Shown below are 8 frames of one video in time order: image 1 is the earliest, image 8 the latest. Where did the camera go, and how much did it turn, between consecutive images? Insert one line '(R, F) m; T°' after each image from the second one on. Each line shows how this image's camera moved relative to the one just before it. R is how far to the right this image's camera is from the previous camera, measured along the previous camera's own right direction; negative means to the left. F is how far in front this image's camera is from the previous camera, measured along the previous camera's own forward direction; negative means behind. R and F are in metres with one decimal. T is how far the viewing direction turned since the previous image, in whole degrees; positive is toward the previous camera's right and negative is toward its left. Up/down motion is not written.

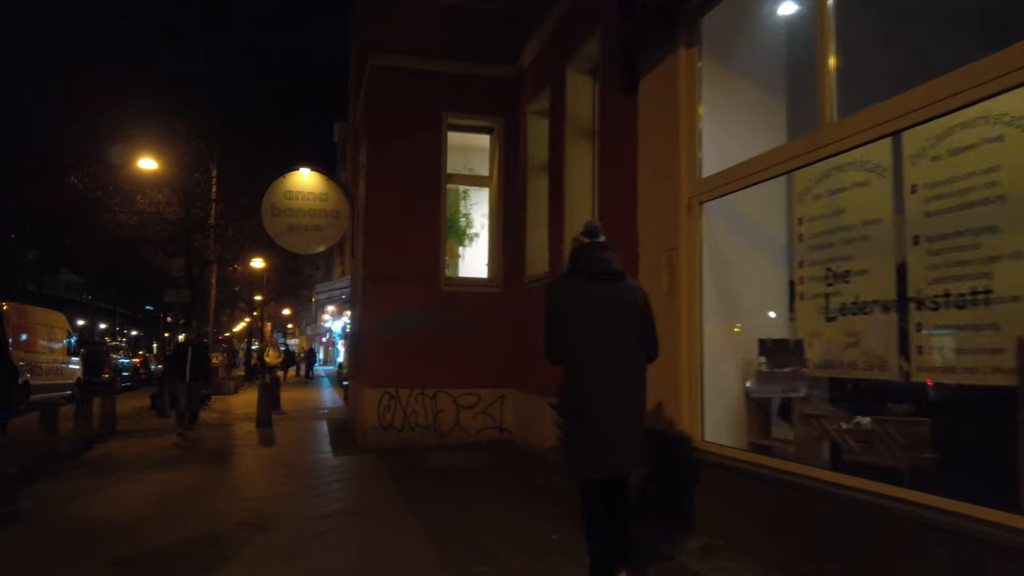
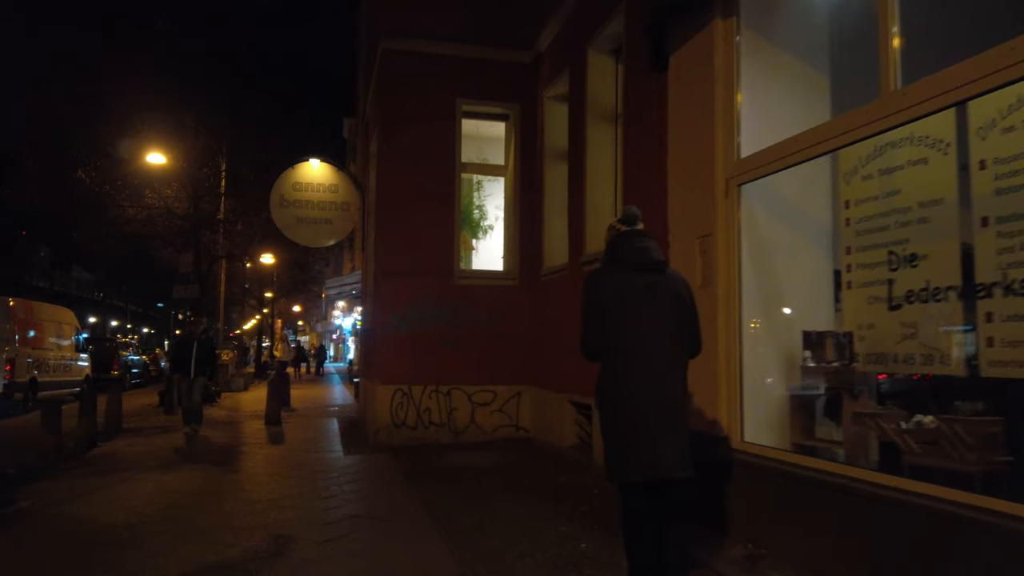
(-0.1, +0.5) m; -1°
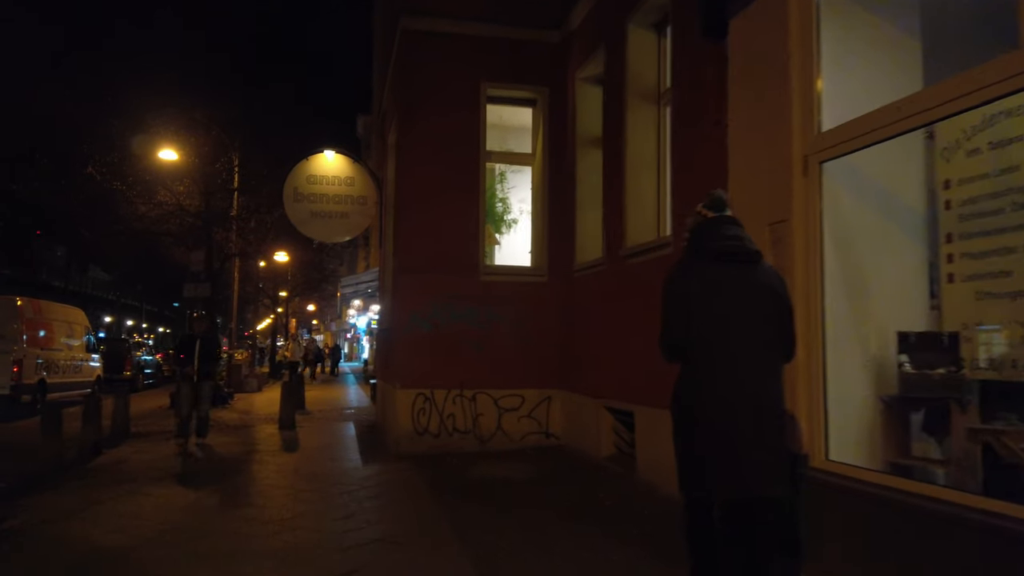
(-0.2, +0.8) m; -1°
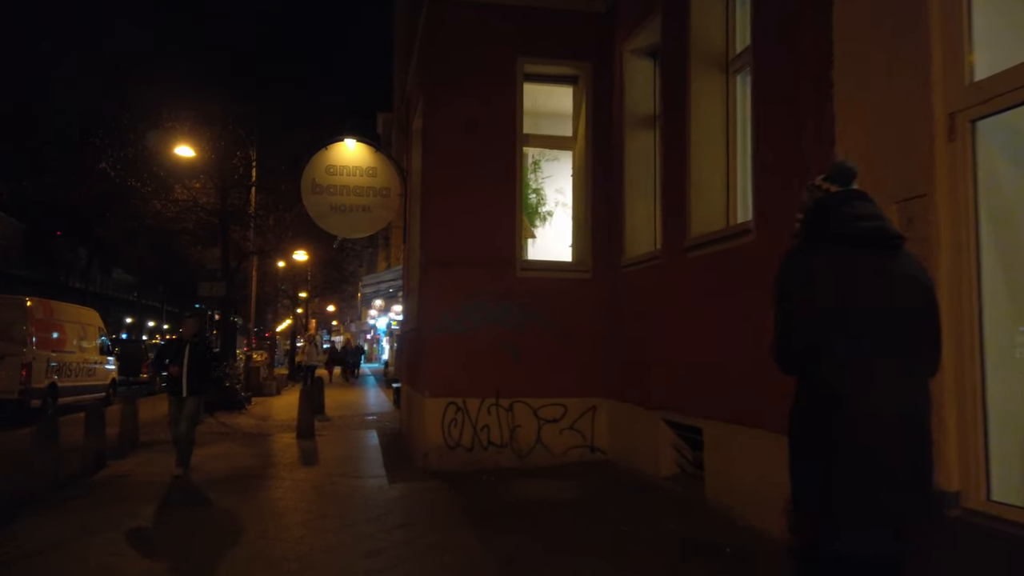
(-0.3, +1.0) m; -1°
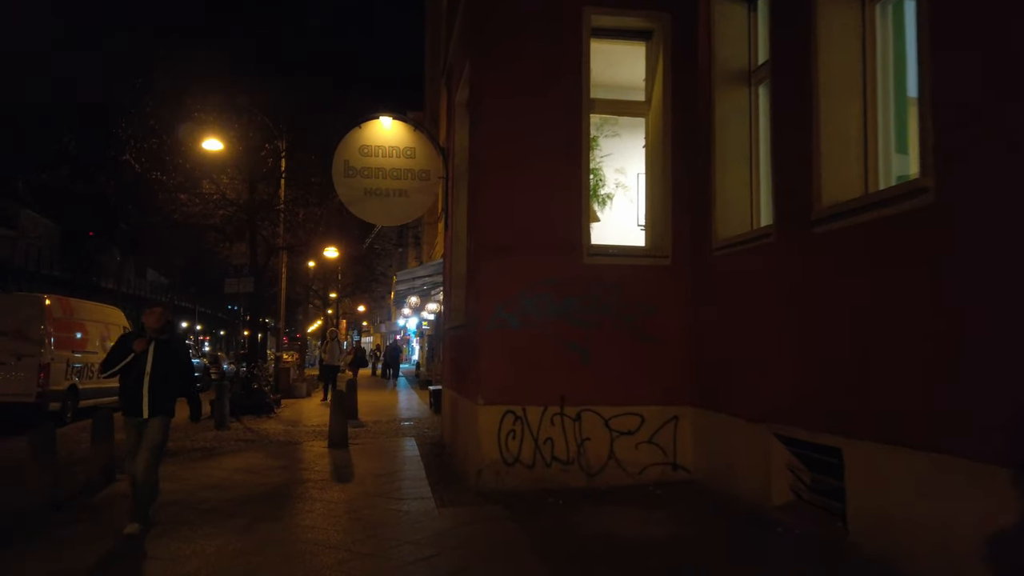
(-0.4, +1.4) m; -2°
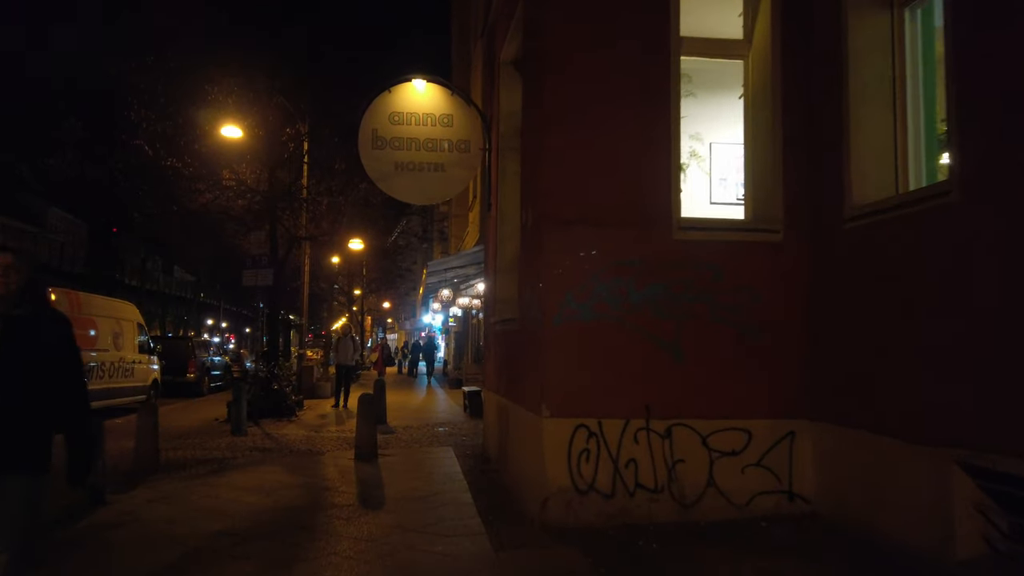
(-0.4, +1.6) m; -2°
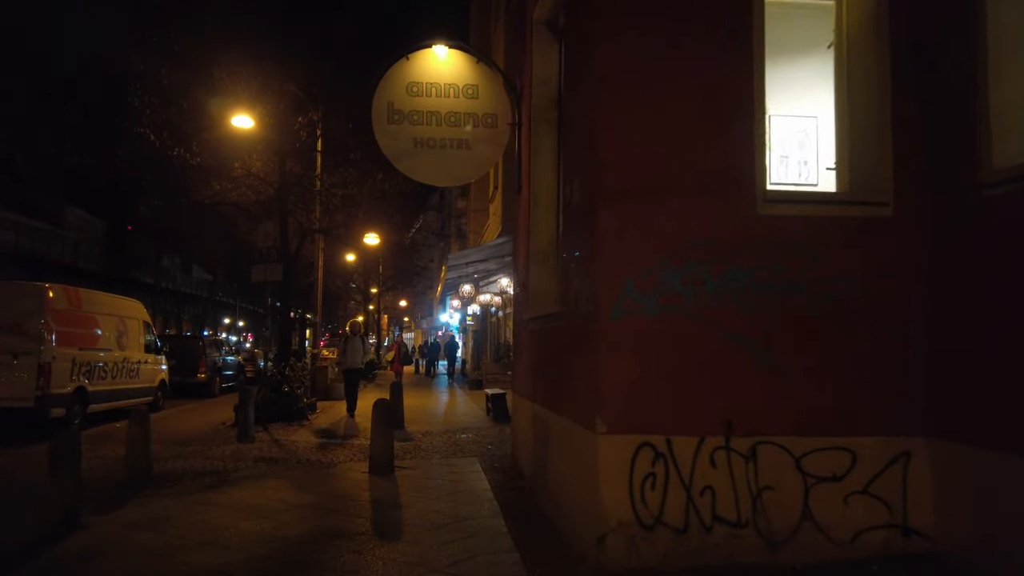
(-0.2, +1.2) m; -1°
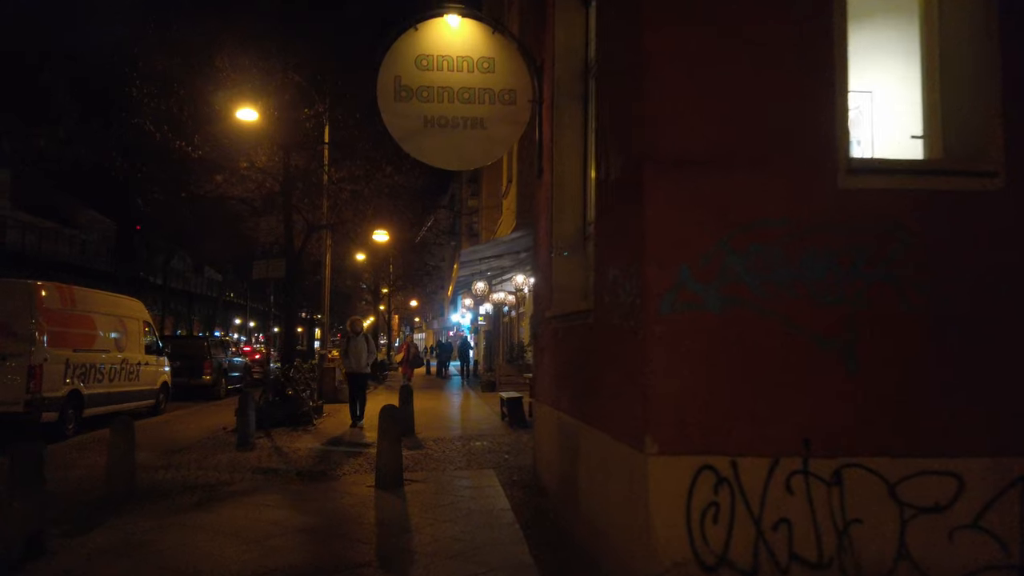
(-0.1, +0.9) m; -1°
